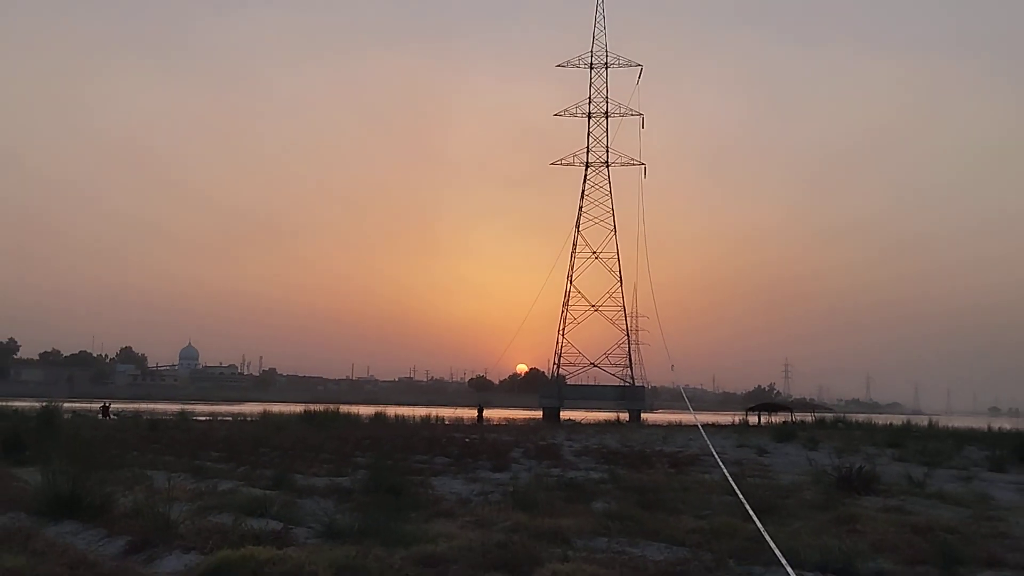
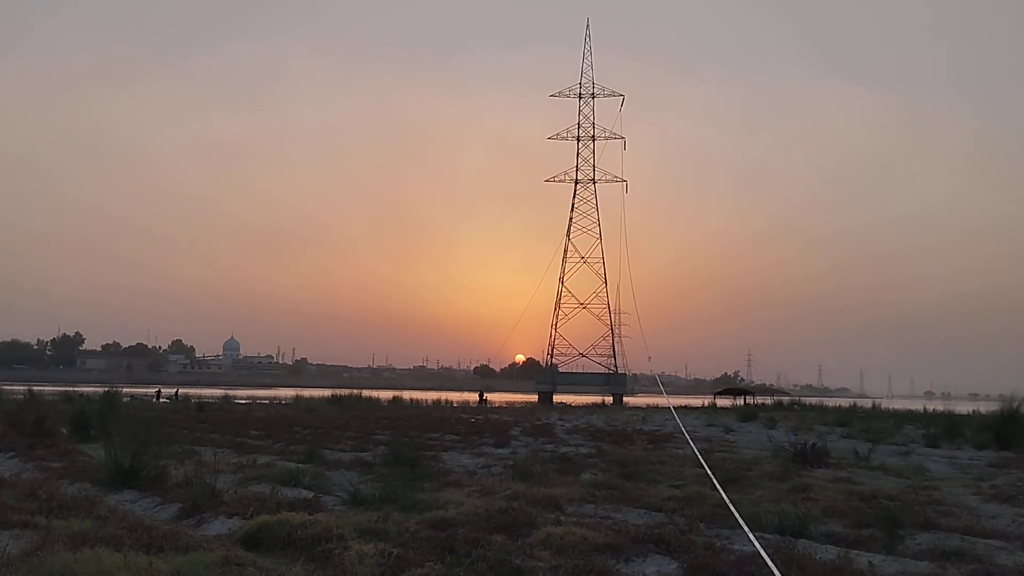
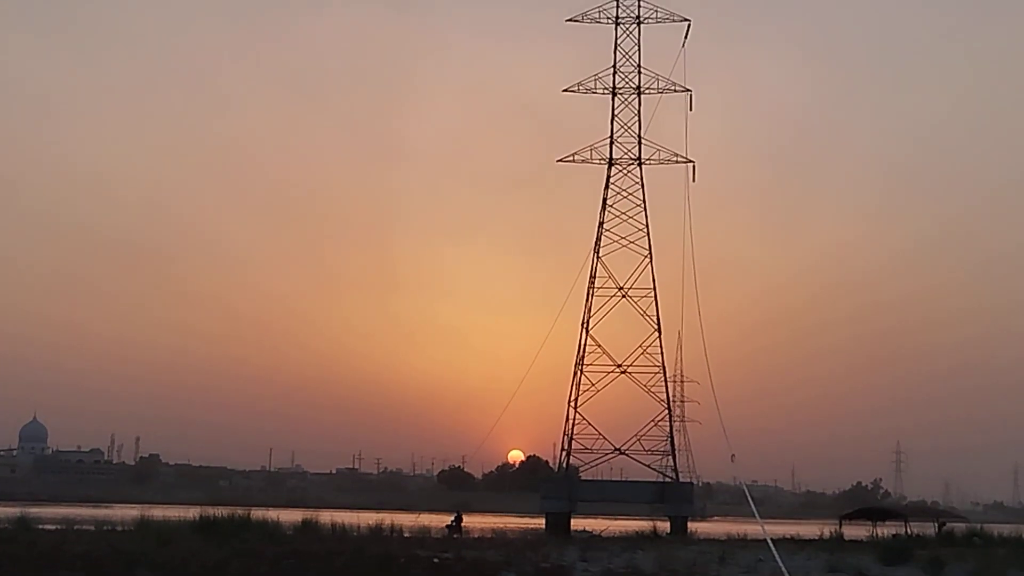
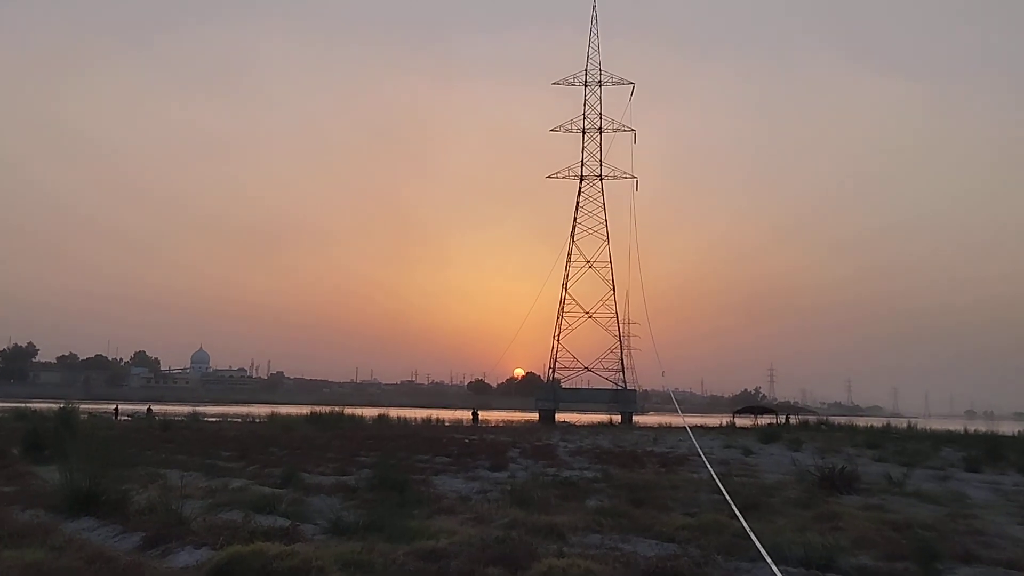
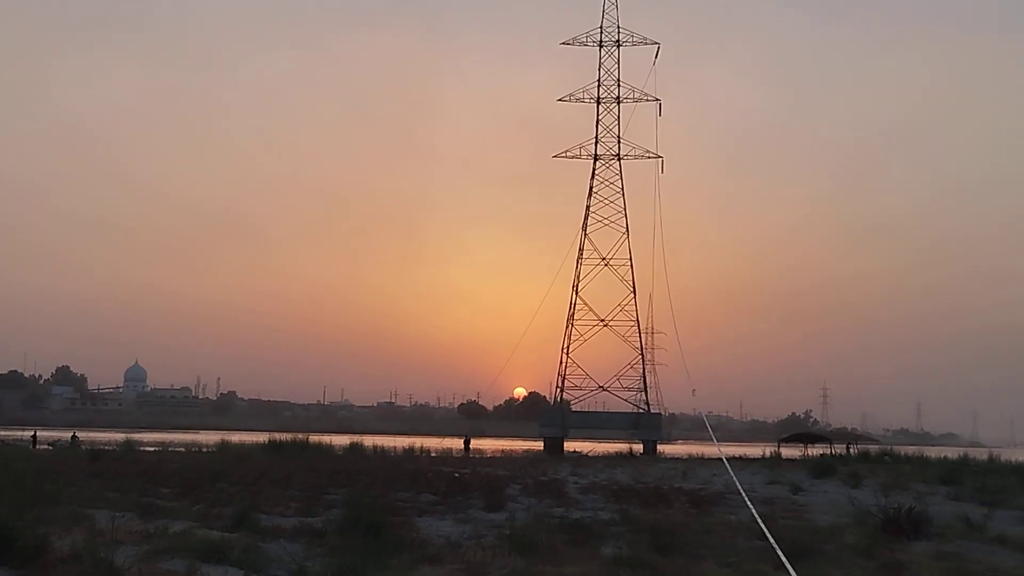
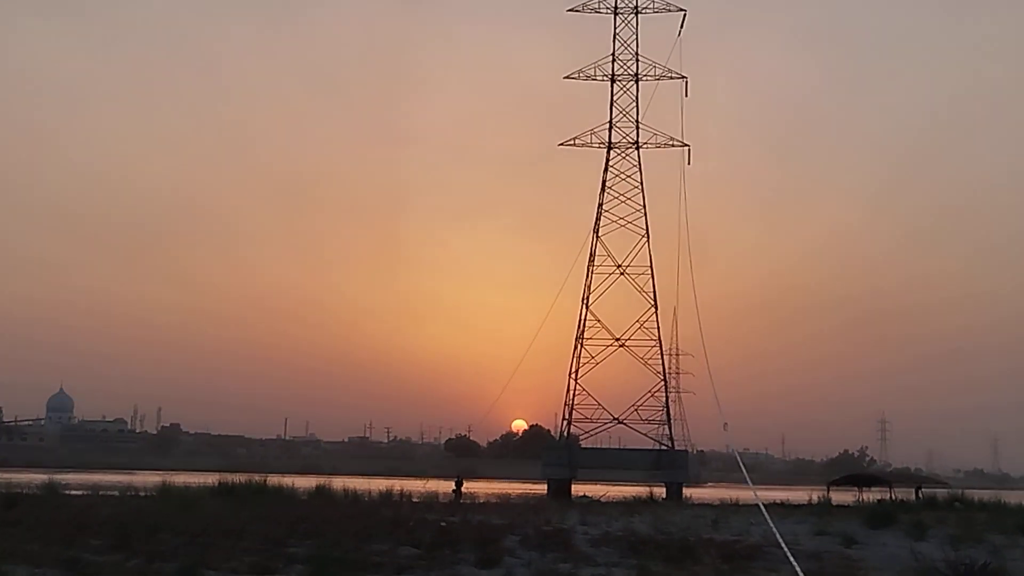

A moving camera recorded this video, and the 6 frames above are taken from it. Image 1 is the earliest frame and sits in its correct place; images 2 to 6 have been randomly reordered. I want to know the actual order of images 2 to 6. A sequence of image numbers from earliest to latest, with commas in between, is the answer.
2, 4, 5, 6, 3
